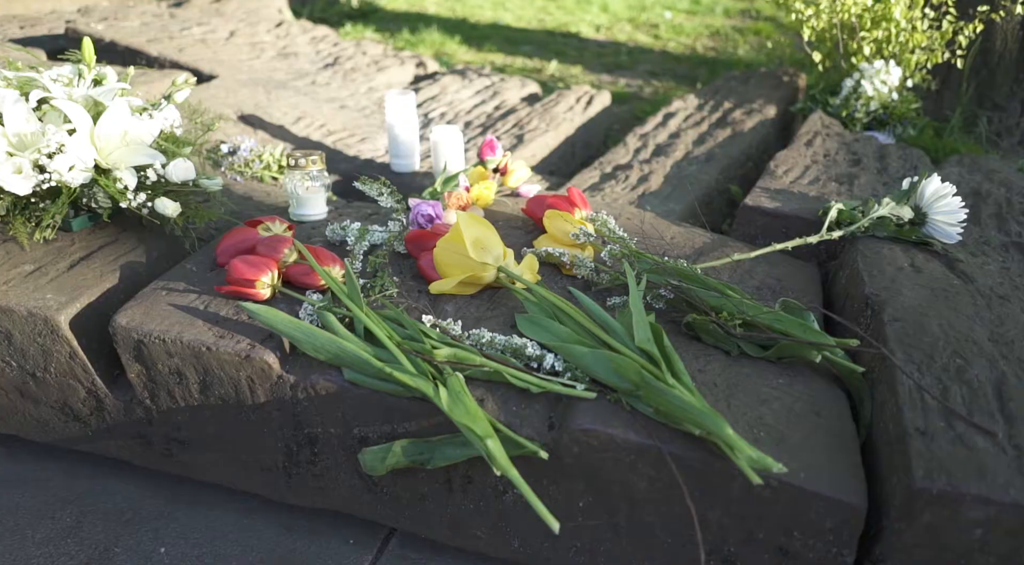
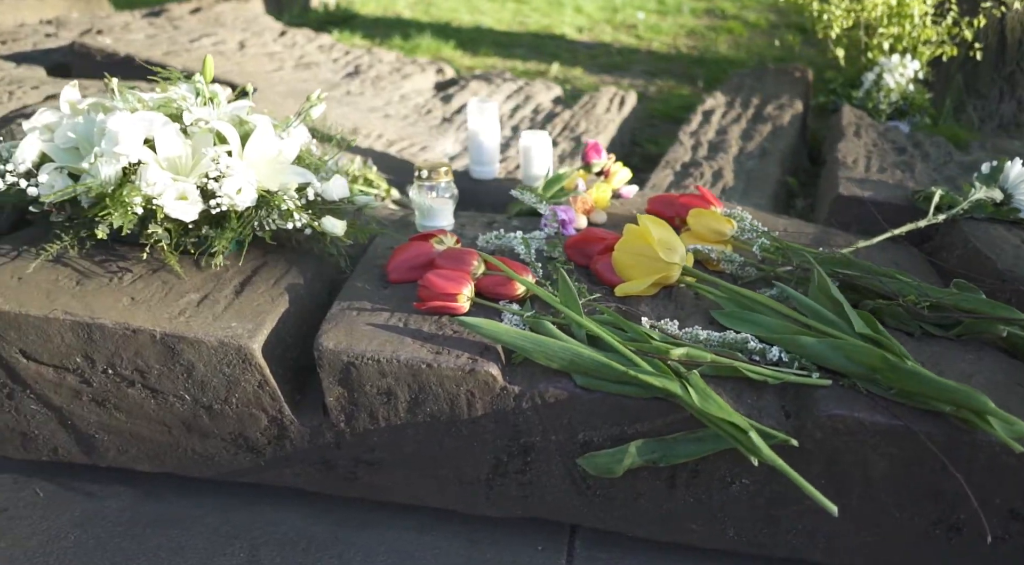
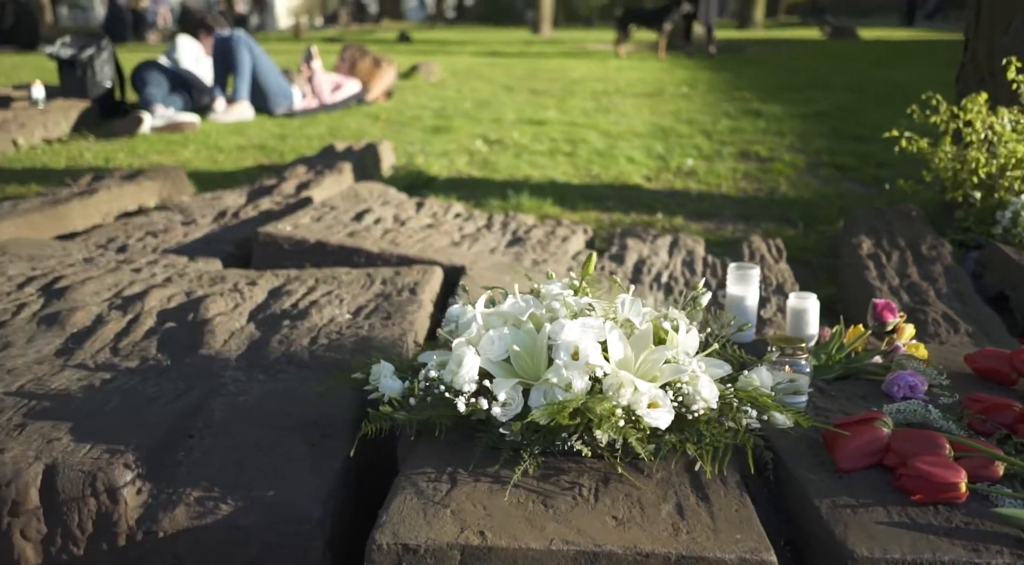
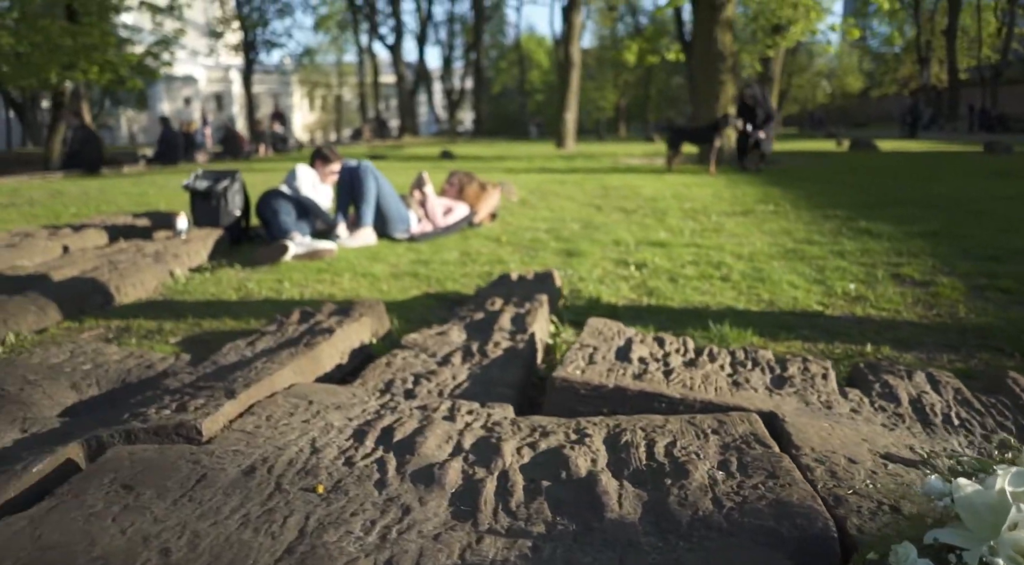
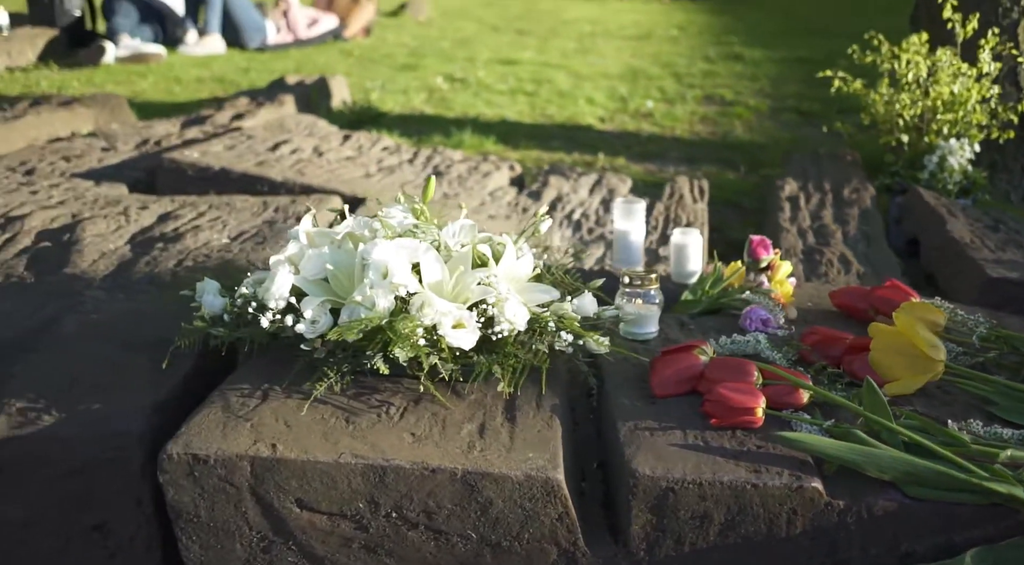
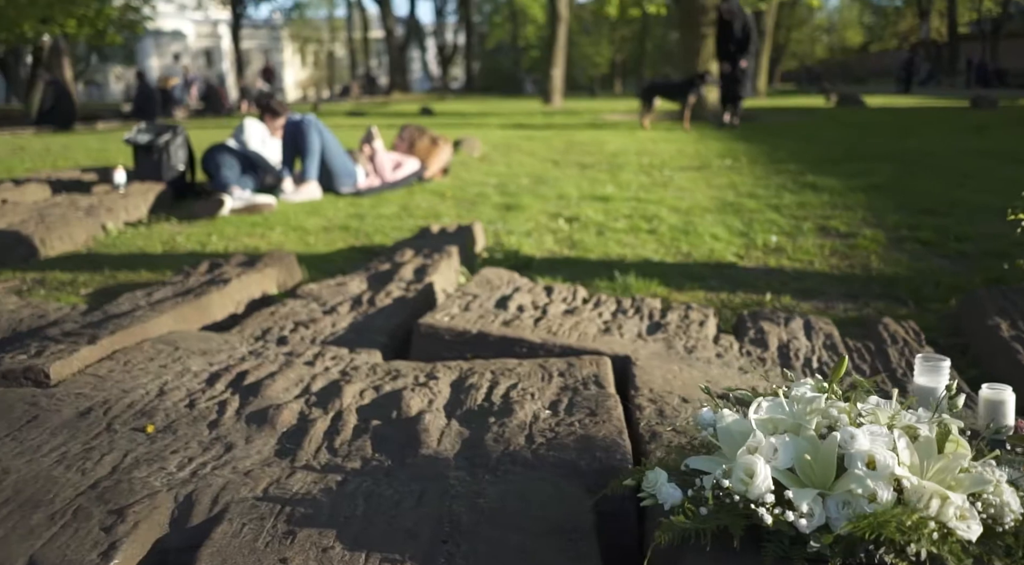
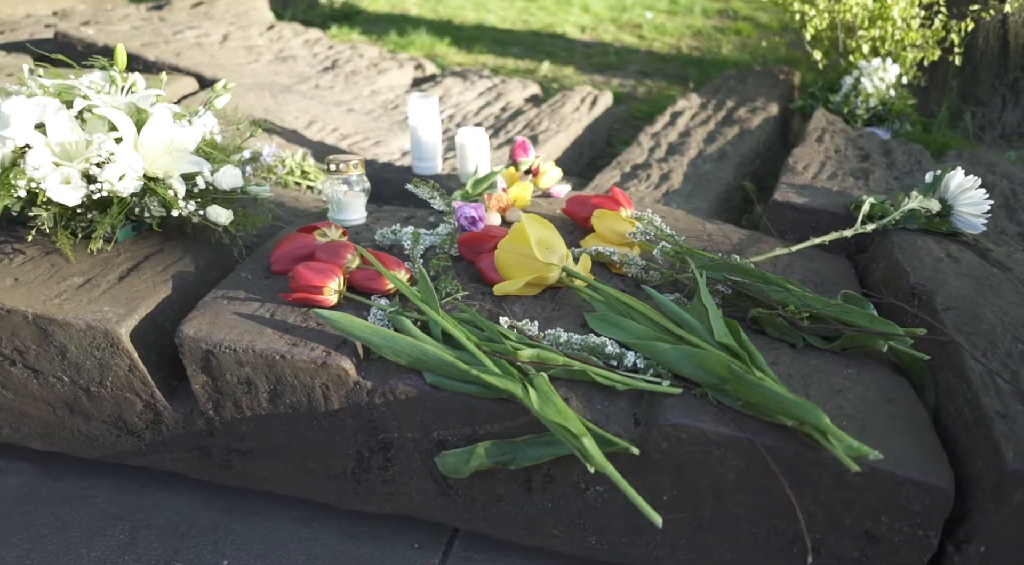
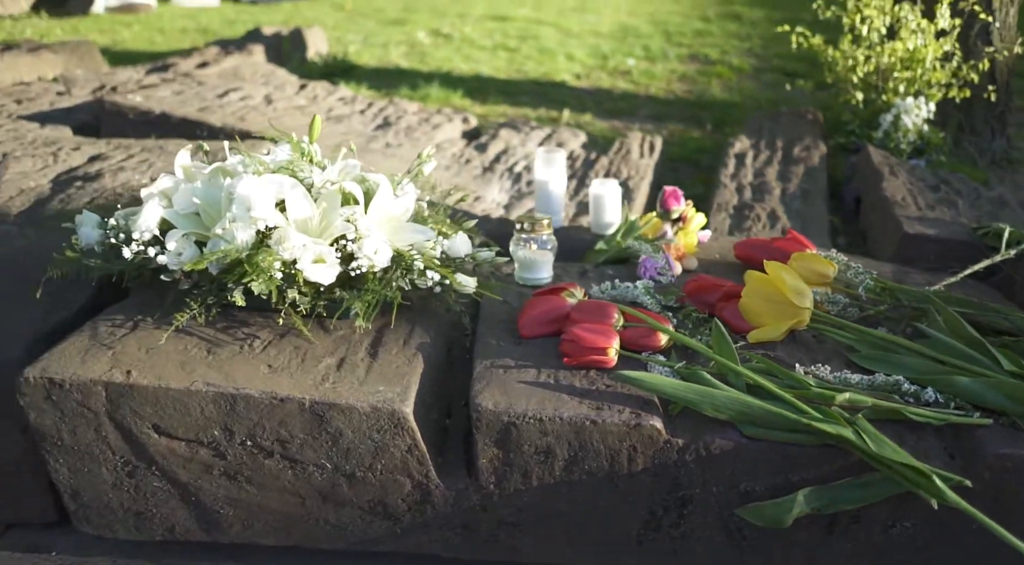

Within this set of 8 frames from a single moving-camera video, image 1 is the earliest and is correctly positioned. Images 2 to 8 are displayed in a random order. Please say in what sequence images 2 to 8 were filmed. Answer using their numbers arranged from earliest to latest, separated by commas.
7, 2, 8, 5, 3, 6, 4
